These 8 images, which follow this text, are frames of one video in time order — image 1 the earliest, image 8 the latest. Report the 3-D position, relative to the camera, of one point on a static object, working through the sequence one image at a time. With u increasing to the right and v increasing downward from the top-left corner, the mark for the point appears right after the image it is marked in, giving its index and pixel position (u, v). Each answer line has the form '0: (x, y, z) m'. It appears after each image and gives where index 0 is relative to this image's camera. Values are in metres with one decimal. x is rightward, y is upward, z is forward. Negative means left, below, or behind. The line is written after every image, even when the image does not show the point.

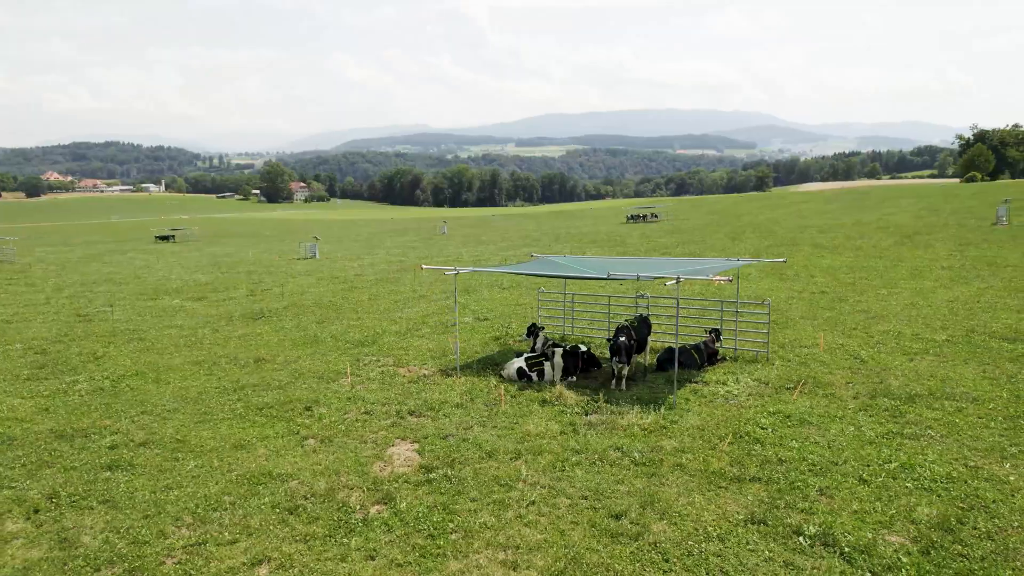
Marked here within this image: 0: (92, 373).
0: (-10.0, -2.0, +15.3) m
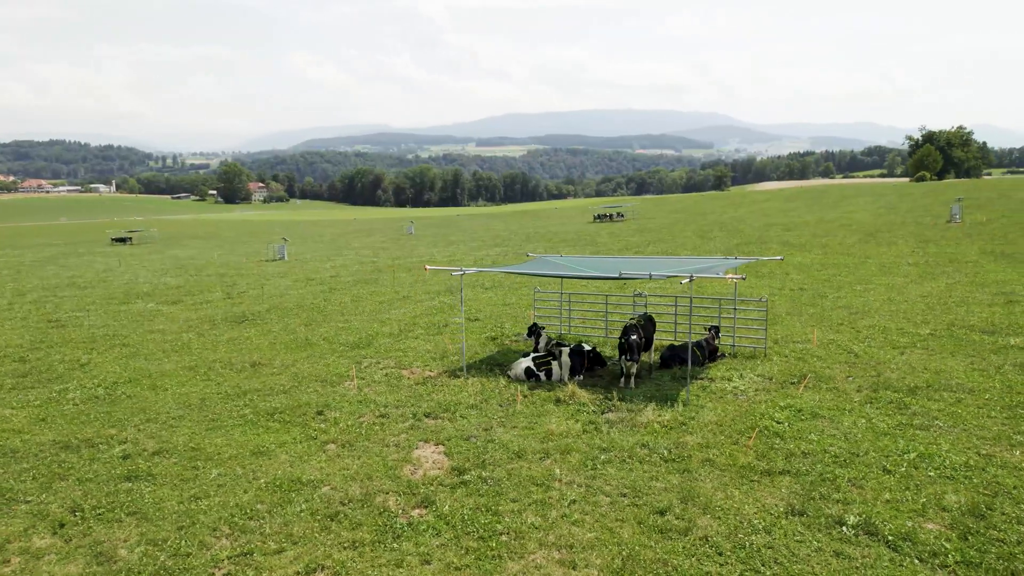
0: (-9.9, -2.2, +14.7) m
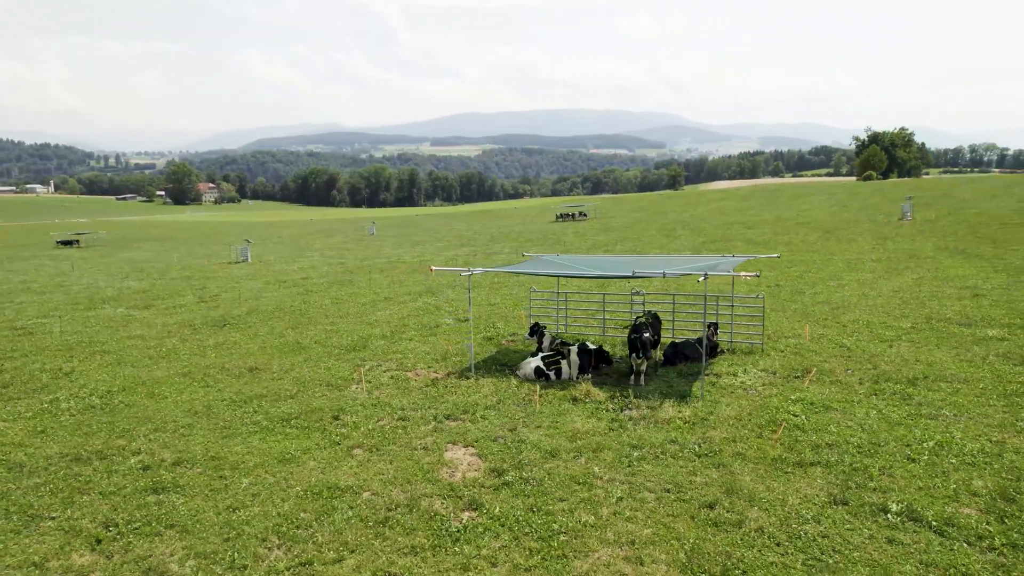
0: (-9.7, -2.3, +14.1) m
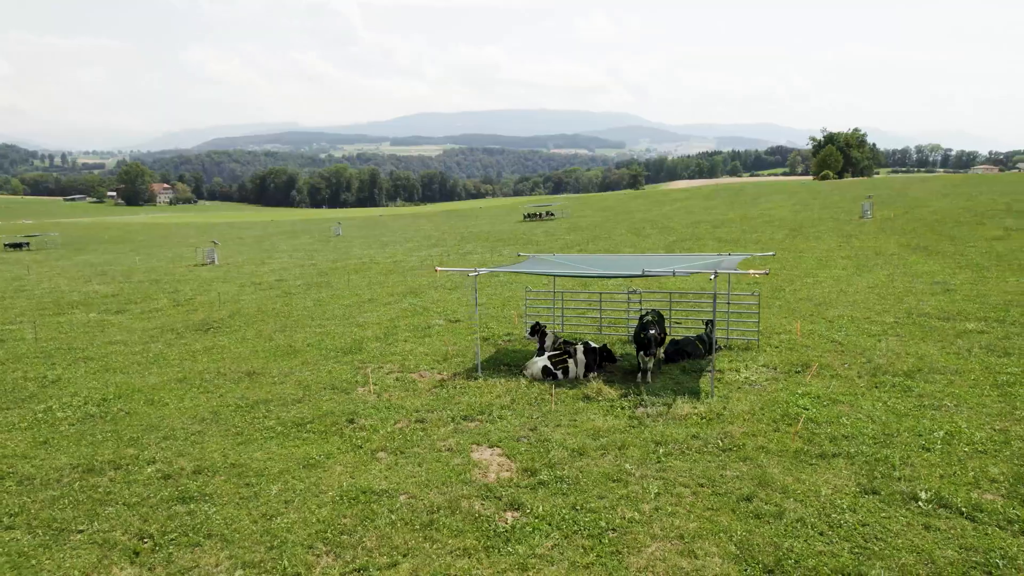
0: (-9.5, -2.4, +13.6) m
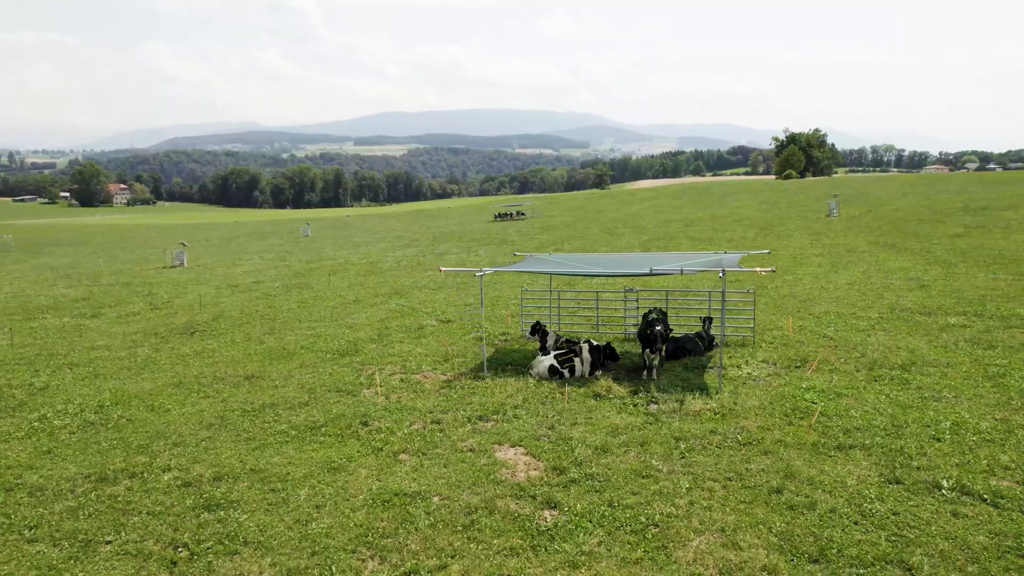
0: (-9.3, -2.5, +13.1) m
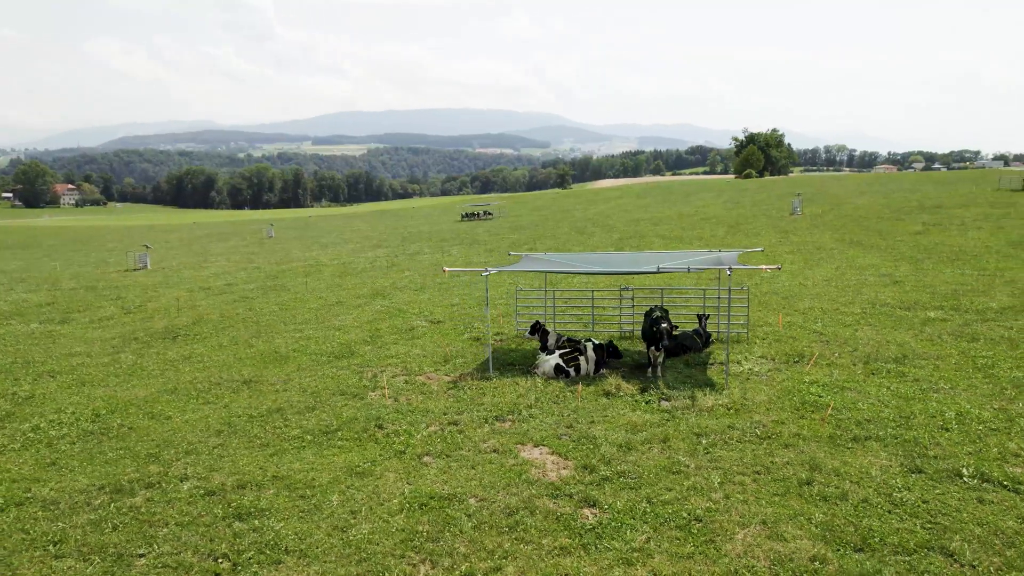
0: (-9.1, -2.5, +12.6) m
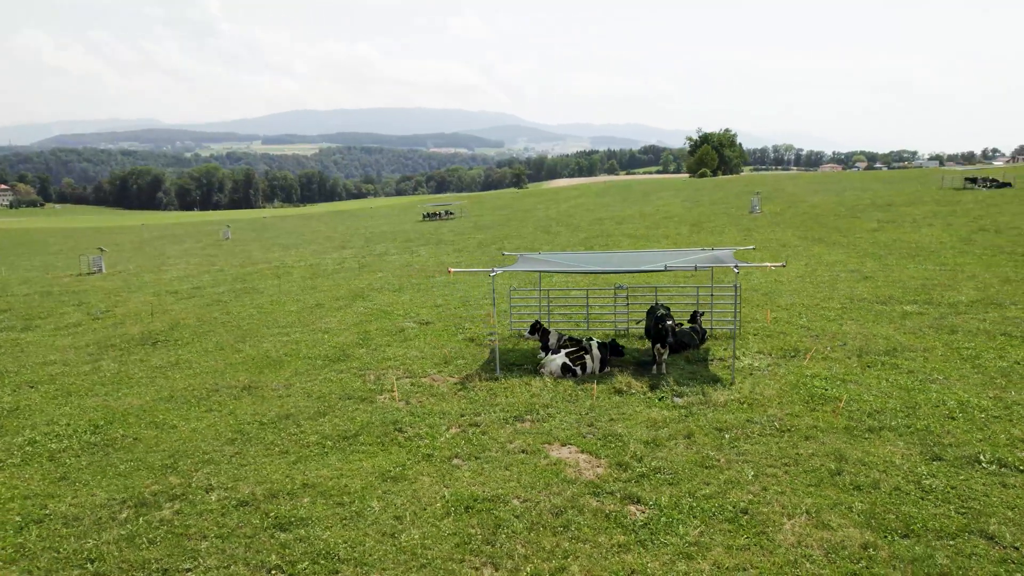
0: (-8.8, -2.7, +12.0) m
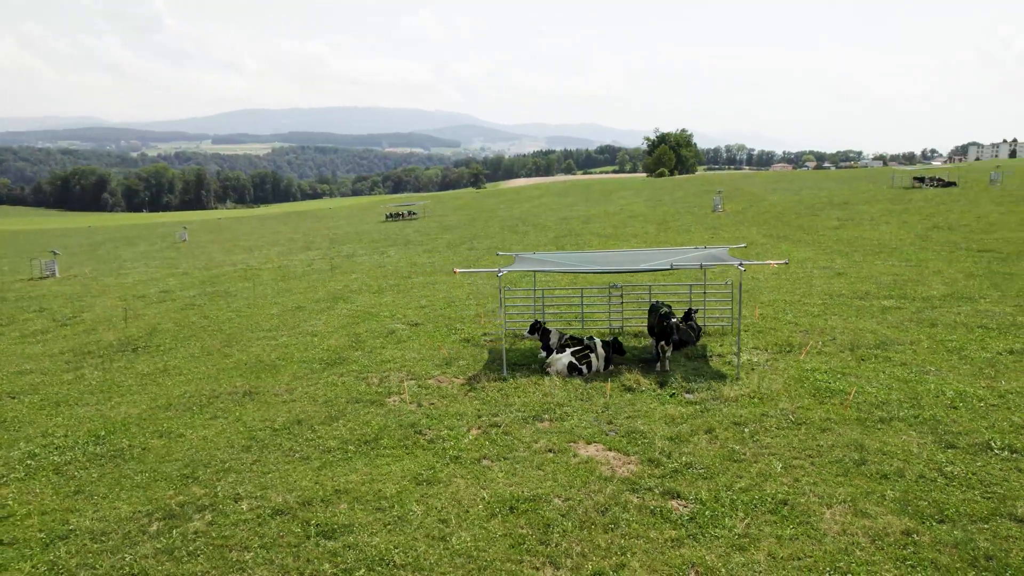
0: (-8.5, -2.8, +11.4) m
